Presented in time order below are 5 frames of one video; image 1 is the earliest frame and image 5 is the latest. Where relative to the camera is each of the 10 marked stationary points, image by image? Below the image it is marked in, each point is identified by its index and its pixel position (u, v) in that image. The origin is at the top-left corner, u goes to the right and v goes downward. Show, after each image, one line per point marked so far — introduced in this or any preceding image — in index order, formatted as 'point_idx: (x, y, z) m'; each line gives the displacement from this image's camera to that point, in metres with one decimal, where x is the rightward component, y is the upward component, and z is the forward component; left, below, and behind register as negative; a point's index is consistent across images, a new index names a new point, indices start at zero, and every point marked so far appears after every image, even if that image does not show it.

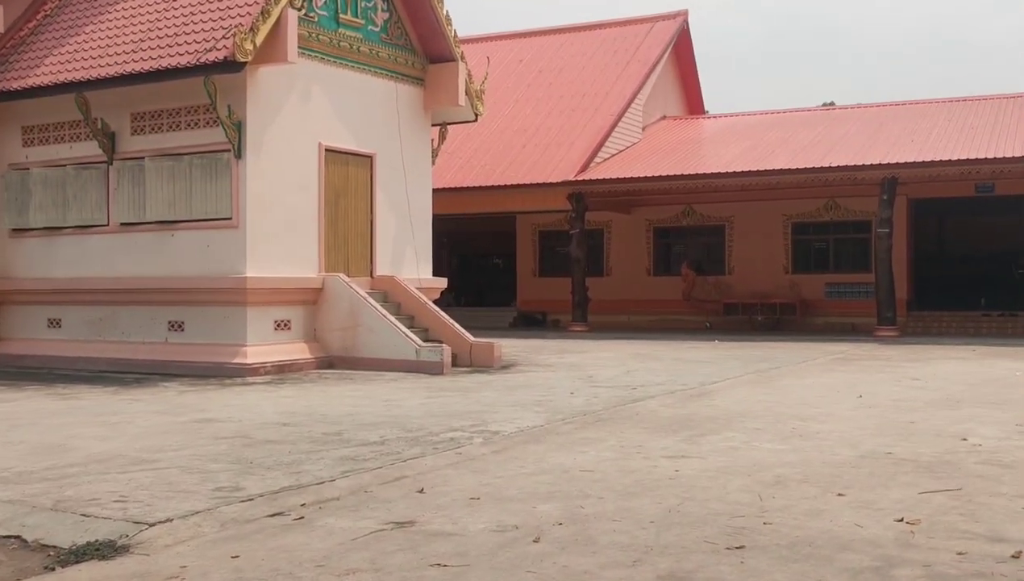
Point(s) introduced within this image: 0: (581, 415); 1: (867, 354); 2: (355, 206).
0: (+0.5, -0.9, +8.0) m
1: (+4.9, -0.9, +14.9) m
2: (-1.9, +1.0, +13.1) m
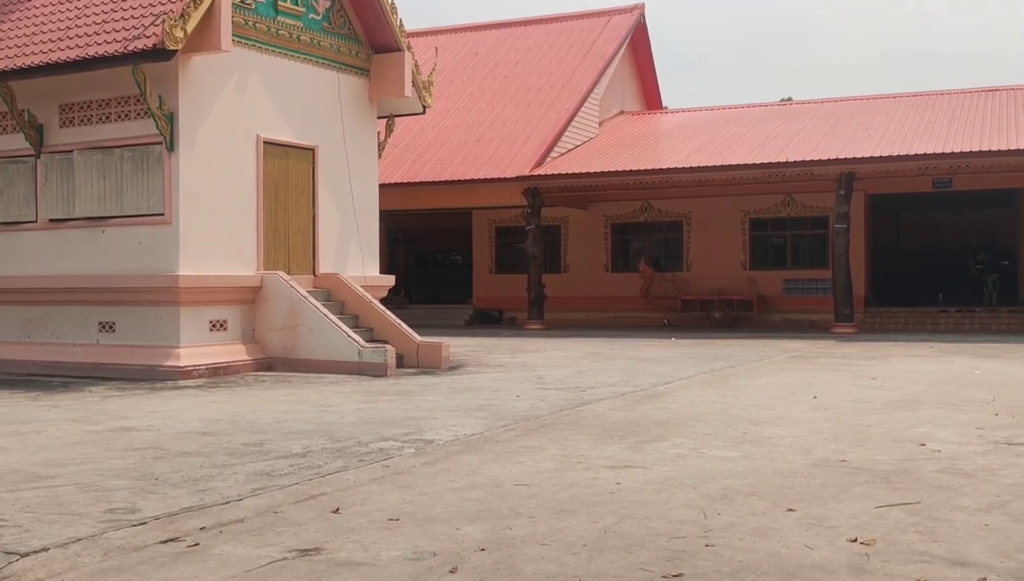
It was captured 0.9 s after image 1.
0: (+0.1, -0.9, +7.6) m
1: (+4.2, -0.8, +14.6) m
2: (-2.5, +1.0, +12.6) m
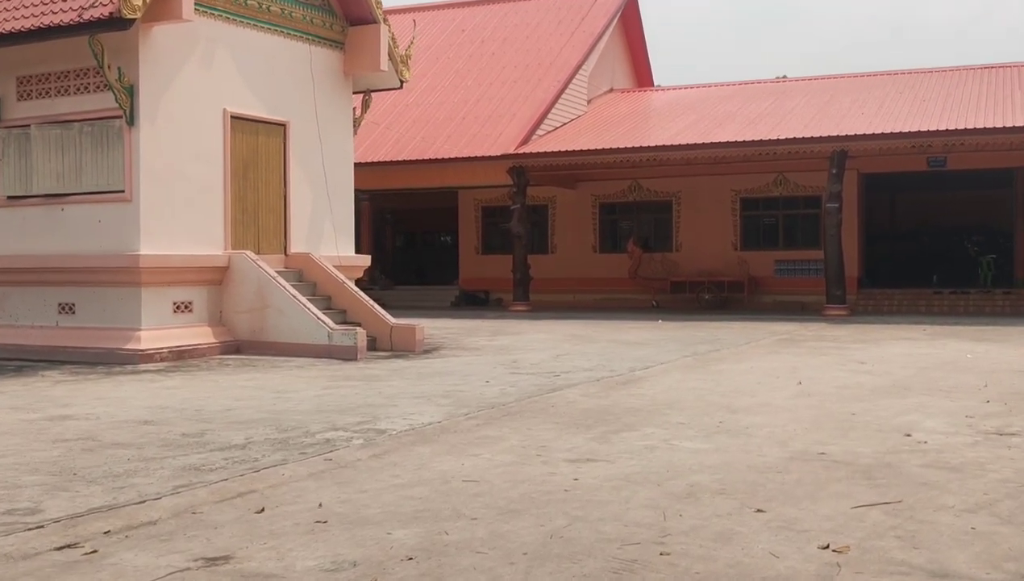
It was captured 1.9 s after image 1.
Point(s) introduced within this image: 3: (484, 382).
0: (-0.2, -0.8, +7.1) m
1: (+4.0, -0.6, +14.2) m
2: (-2.8, +1.3, +12.2) m
3: (-0.2, -0.7, +8.6) m
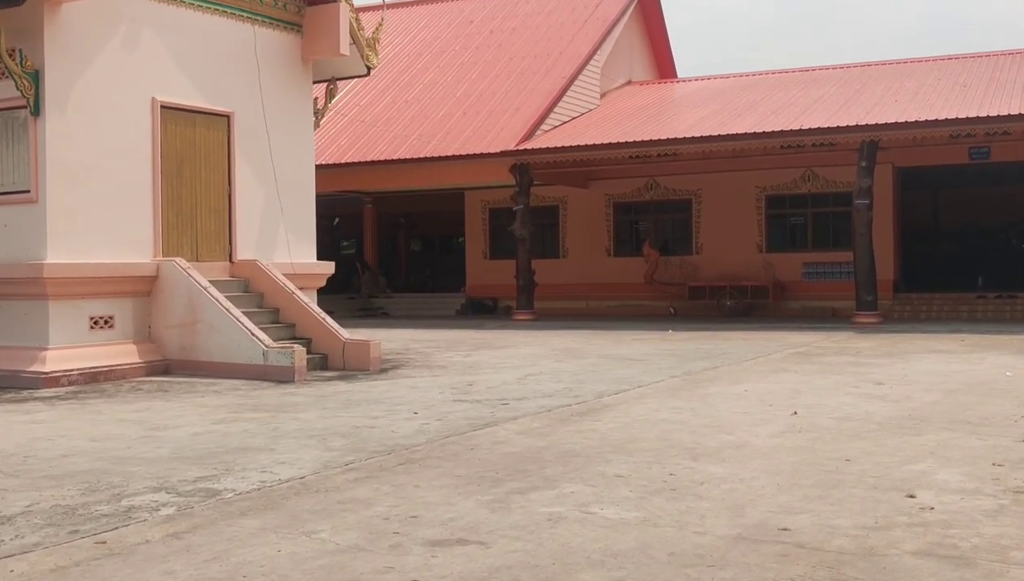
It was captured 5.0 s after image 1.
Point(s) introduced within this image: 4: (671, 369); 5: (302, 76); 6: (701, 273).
0: (-0.7, -0.9, +5.7) m
1: (+3.8, -0.7, +12.6) m
2: (-3.1, +1.1, +10.9) m
3: (-0.7, -0.8, +7.2) m
4: (+1.5, -0.7, +10.3) m
5: (-2.3, +2.4, +12.0) m
6: (+3.4, +0.3, +19.7) m
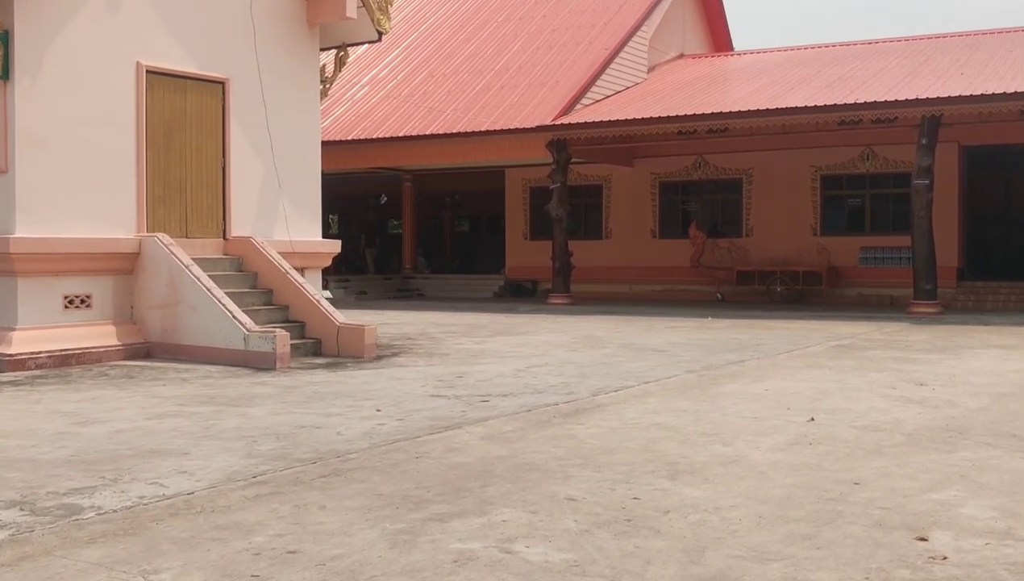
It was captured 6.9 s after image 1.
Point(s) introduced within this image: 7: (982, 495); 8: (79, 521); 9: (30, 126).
0: (-0.9, -0.8, +4.9) m
1: (+4.0, -0.5, +11.5) m
2: (-3.0, +1.4, +10.2) m
3: (-0.8, -0.7, +6.4) m
4: (+1.6, -0.6, +9.3) m
5: (-2.1, +2.6, +11.3) m
6: (+4.1, +0.6, +18.6) m
7: (+1.9, -0.8, +4.5) m
8: (-1.5, -0.8, +3.9) m
9: (-3.9, +1.3, +8.8) m
